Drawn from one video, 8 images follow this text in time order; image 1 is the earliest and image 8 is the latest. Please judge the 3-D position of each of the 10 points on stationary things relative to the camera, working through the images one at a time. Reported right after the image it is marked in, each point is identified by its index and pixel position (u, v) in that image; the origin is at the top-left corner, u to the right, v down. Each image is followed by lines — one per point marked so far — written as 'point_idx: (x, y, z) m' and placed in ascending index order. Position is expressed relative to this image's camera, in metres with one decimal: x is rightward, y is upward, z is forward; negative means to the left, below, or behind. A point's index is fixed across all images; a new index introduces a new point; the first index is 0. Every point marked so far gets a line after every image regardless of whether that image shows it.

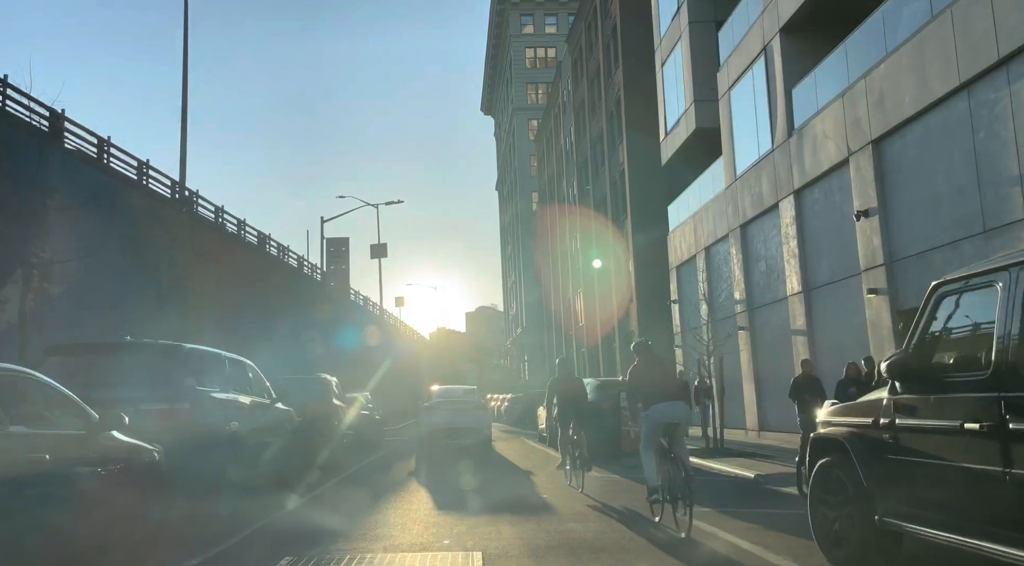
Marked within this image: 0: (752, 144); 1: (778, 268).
0: (+4.5, +2.6, +17.8) m
1: (+4.7, +0.3, +16.9) m
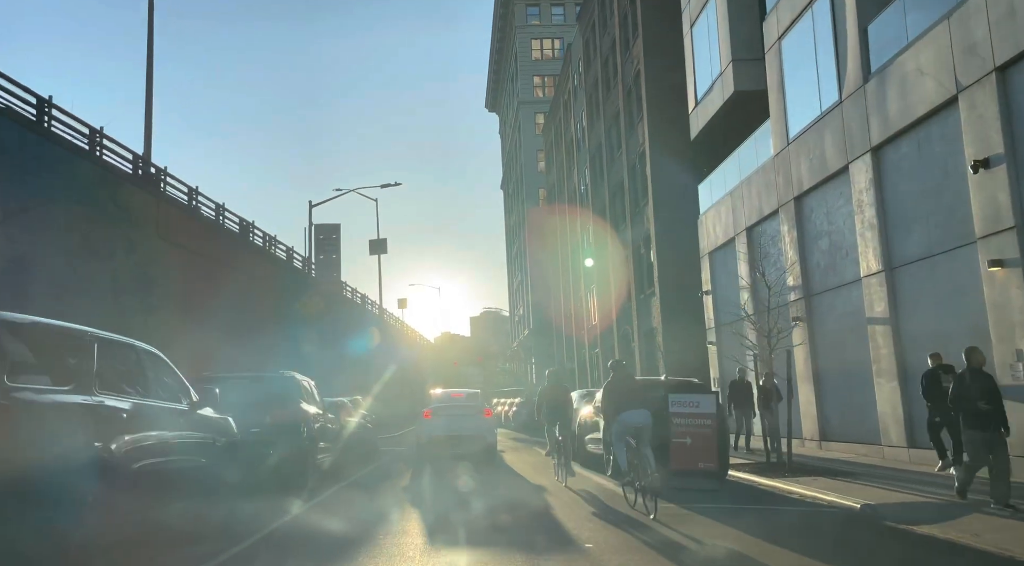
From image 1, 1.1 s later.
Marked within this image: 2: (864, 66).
0: (+4.7, +2.9, +15.0) m
1: (+4.9, +0.6, +14.0) m
2: (+4.8, +3.0, +13.0) m
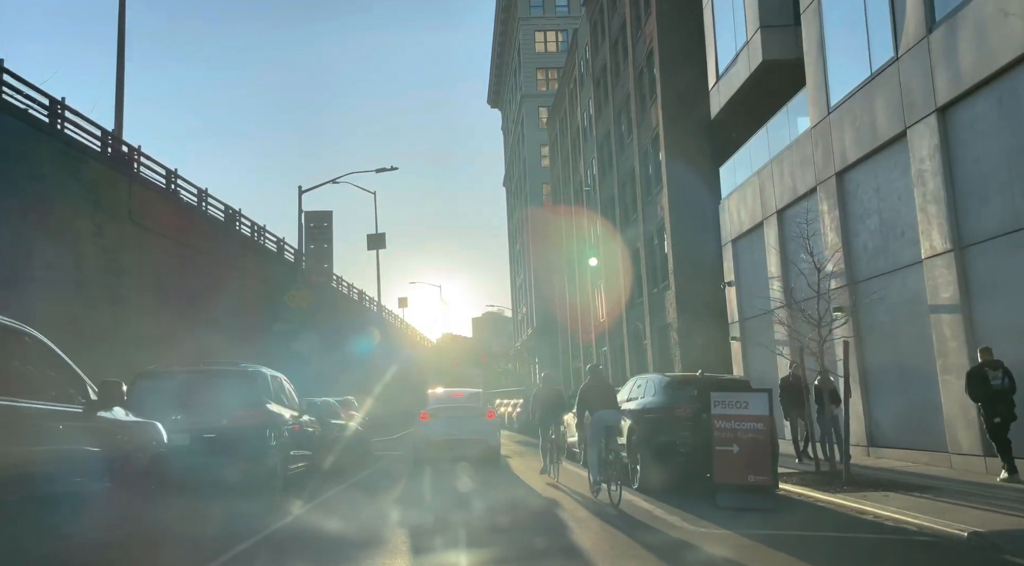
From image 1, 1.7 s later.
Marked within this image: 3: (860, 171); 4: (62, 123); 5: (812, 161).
0: (+4.8, +3.1, +13.2) m
1: (+5.0, +0.8, +12.3) m
2: (+4.9, +3.2, +11.3) m
3: (+4.9, +1.6, +13.5) m
4: (-7.8, +2.8, +16.4) m
5: (+4.8, +2.0, +15.1) m
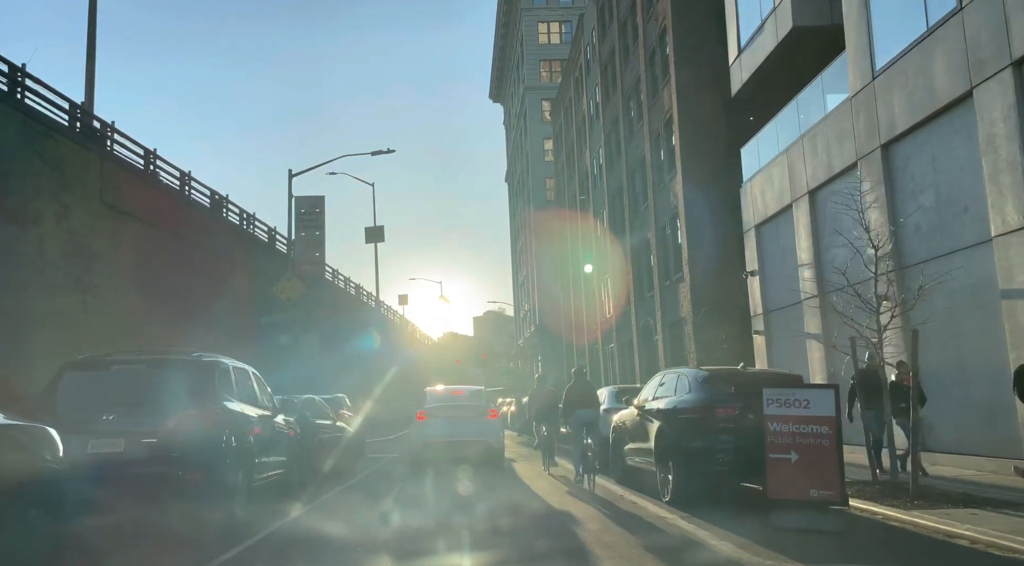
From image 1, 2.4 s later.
0: (+4.9, +3.3, +11.7) m
1: (+5.1, +1.0, +10.8) m
2: (+5.0, +3.4, +9.8) m
3: (+5.0, +1.8, +12.0) m
4: (-7.7, +3.0, +15.0) m
5: (+4.9, +2.1, +13.6) m
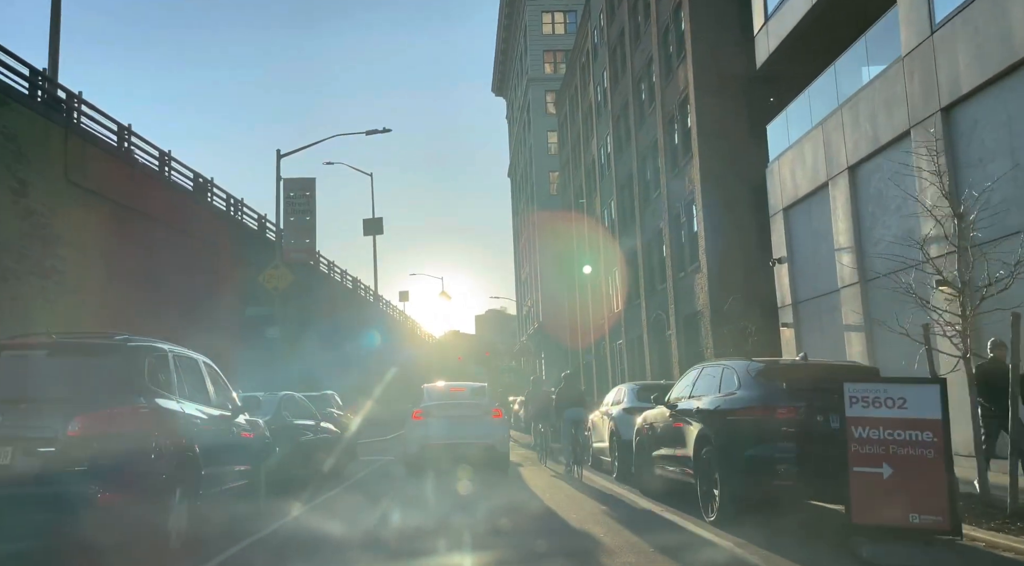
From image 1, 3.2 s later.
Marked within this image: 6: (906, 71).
0: (+5.0, +3.5, +10.2) m
1: (+5.2, +1.2, +9.2) m
2: (+5.1, +3.6, +8.2) m
3: (+5.1, +2.0, +10.4) m
4: (-7.6, +3.2, +13.4) m
5: (+5.0, +2.4, +12.1) m
6: (+4.9, +2.7, +11.9) m
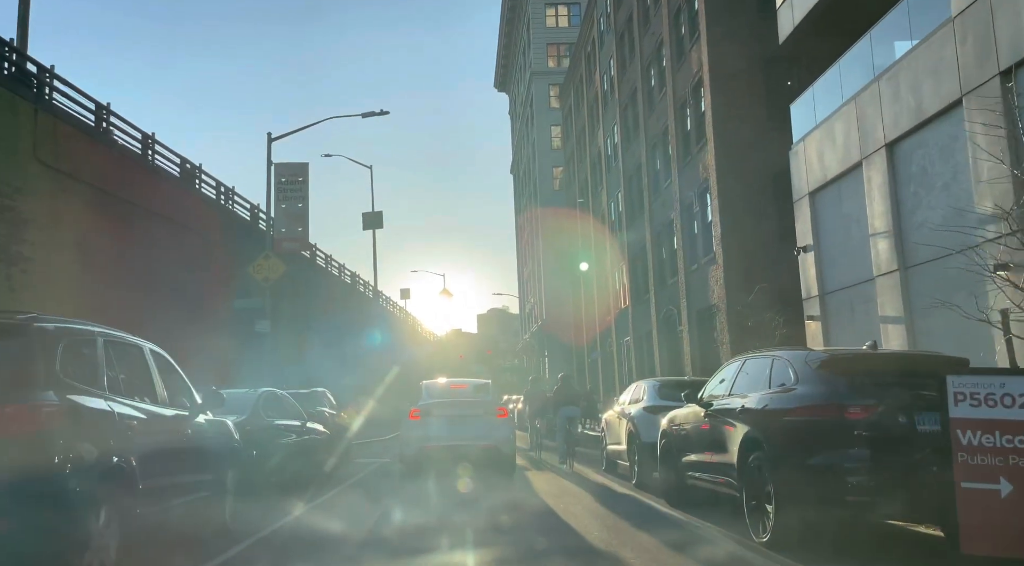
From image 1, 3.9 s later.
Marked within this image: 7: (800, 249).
0: (+5.1, +3.7, +9.0) m
1: (+5.3, +1.3, +8.1) m
2: (+5.2, +3.8, +7.1) m
3: (+5.2, +2.1, +9.2) m
4: (-7.5, +3.4, +12.3) m
5: (+5.0, +2.5, +10.9) m
6: (+5.0, +2.8, +10.7) m
7: (+4.9, +0.6, +16.2) m
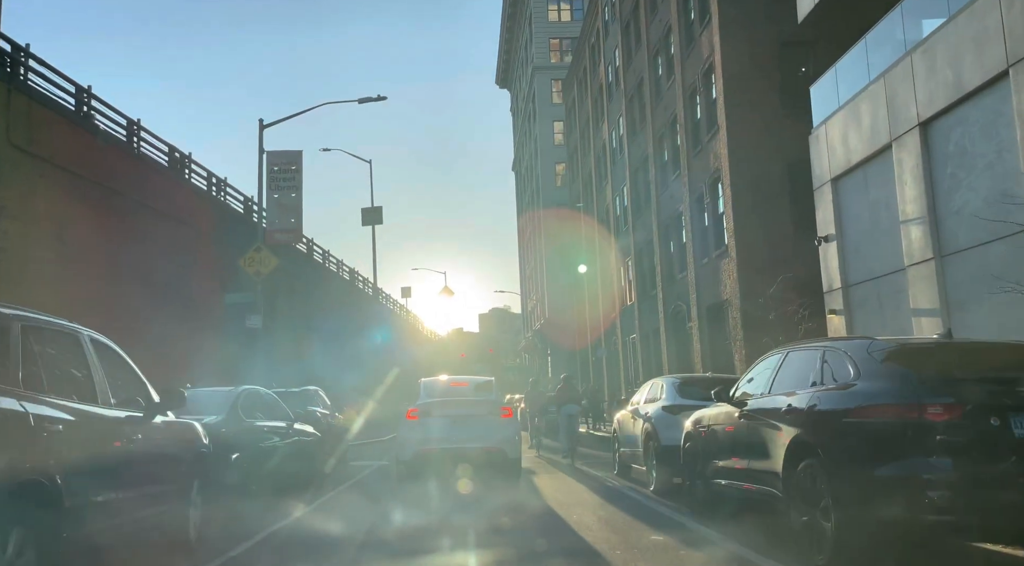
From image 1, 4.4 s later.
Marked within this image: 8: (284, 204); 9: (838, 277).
0: (+5.1, +3.8, +8.1) m
1: (+5.3, +1.5, +7.2) m
2: (+5.2, +3.9, +6.2) m
3: (+5.3, +2.3, +8.4) m
4: (-7.4, +3.5, +11.4) m
5: (+5.1, +2.6, +10.0) m
6: (+5.1, +3.0, +9.8) m
7: (+5.0, +0.7, +15.3) m
8: (-4.7, +1.6, +19.6) m
9: (+5.1, +0.2, +14.8) m
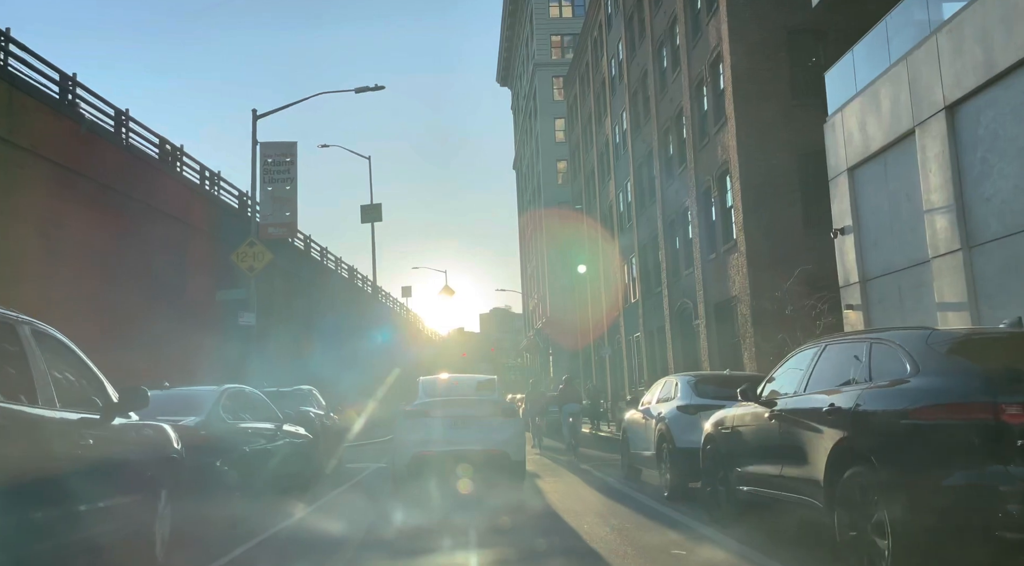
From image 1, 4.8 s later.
0: (+5.1, +3.9, +7.5) m
1: (+5.4, +1.6, +6.5) m
2: (+5.3, +4.0, +5.5) m
3: (+5.3, +2.4, +7.7) m
4: (-7.4, +3.6, +10.8) m
5: (+5.1, +2.7, +9.4) m
6: (+5.1, +3.1, +9.2) m
7: (+5.0, +0.8, +14.6) m
8: (-4.6, +1.7, +19.0) m
9: (+5.1, +0.3, +14.1) m
